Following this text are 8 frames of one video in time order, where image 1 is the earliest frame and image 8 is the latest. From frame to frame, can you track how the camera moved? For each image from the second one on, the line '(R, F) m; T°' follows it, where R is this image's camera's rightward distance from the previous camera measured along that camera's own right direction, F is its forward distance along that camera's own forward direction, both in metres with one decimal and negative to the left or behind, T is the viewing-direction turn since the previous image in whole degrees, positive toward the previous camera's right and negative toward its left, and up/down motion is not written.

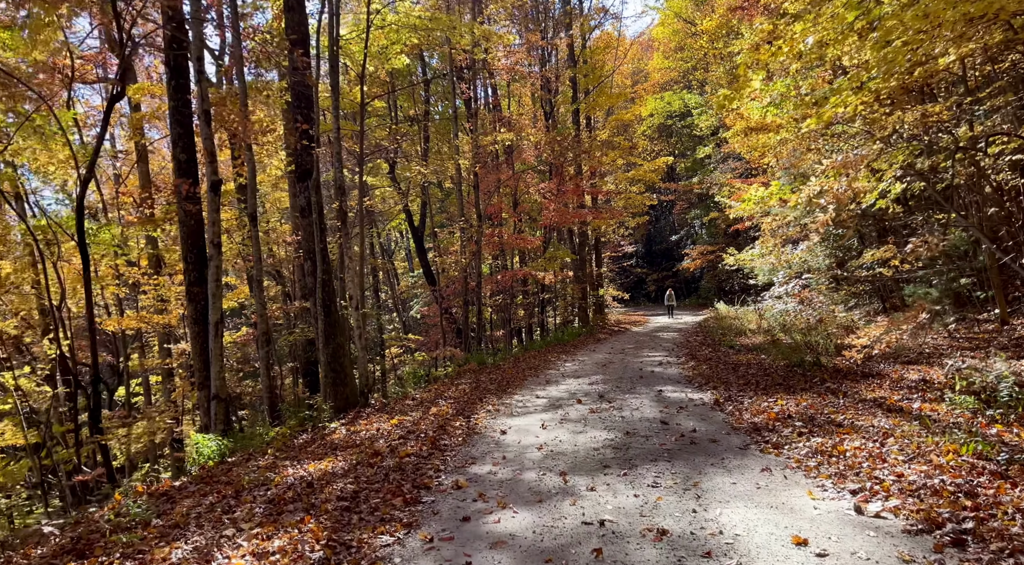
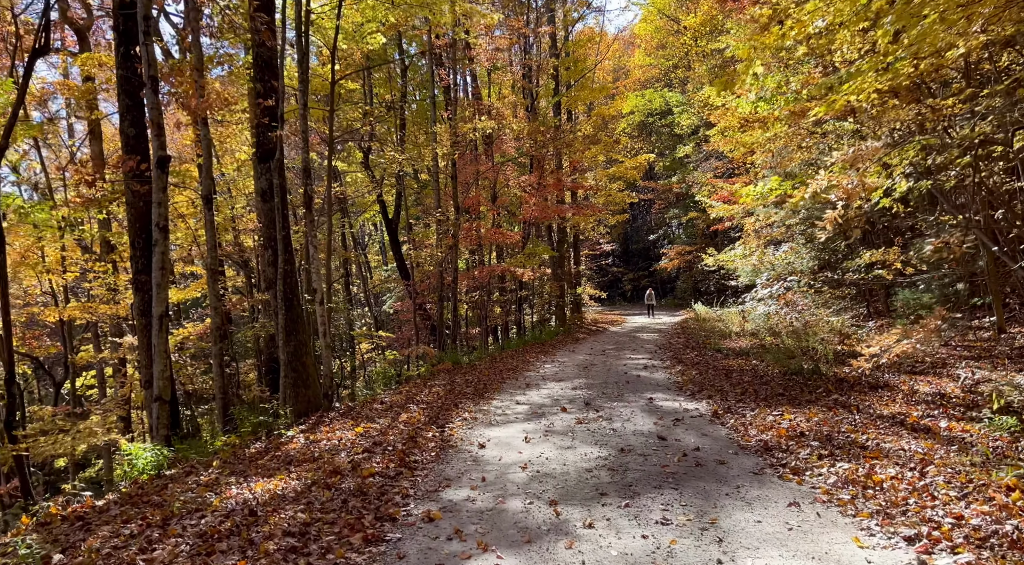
(-0.1, +0.9) m; +2°
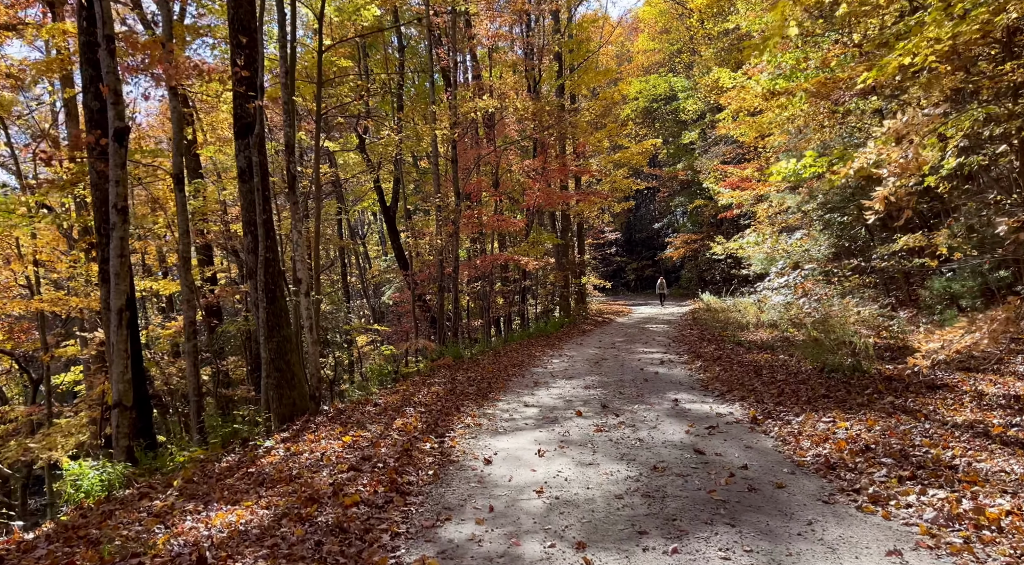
(-0.1, +1.1) m; 0°
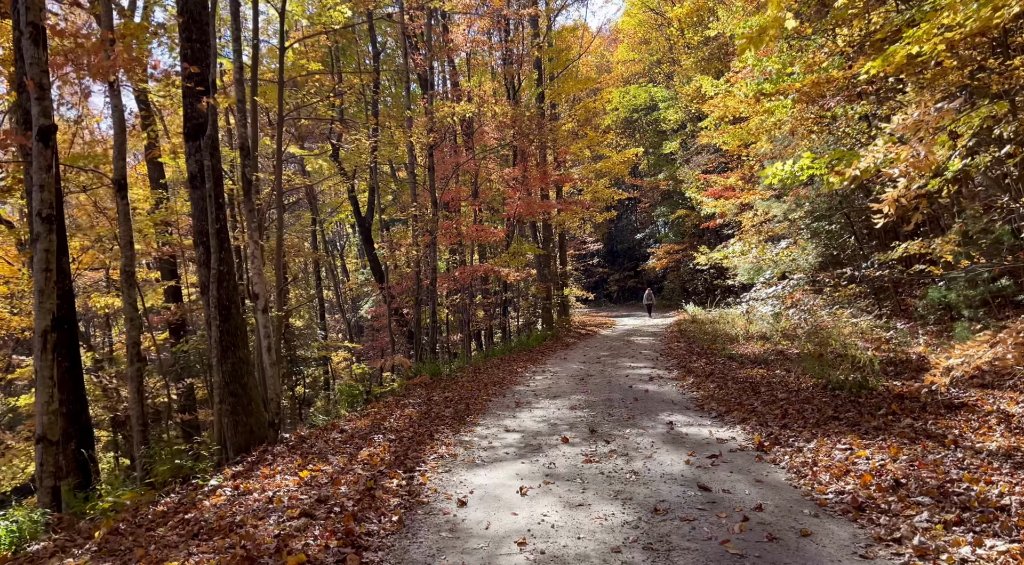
(0.0, +0.8) m; +1°
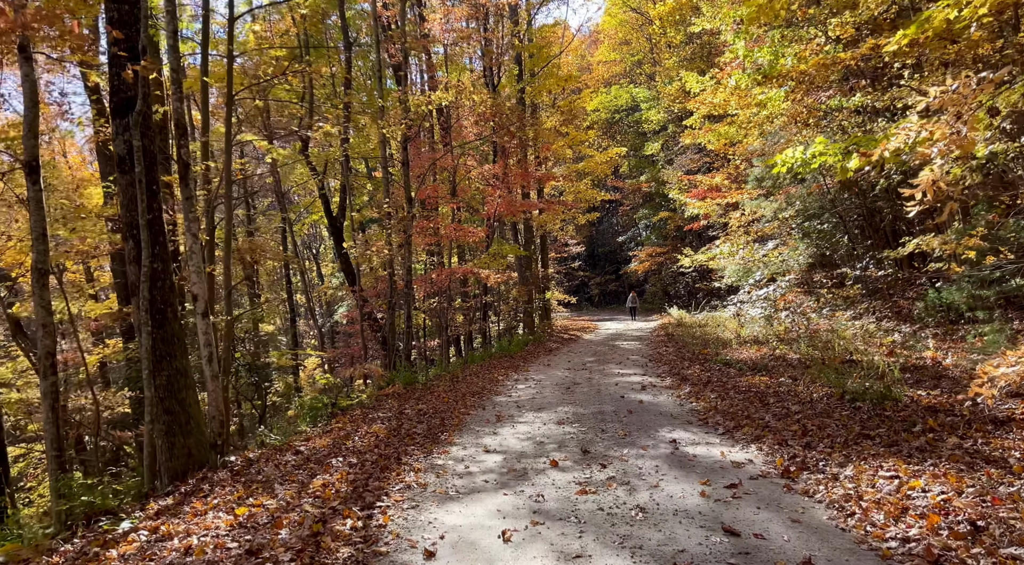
(0.0, +1.1) m; +2°
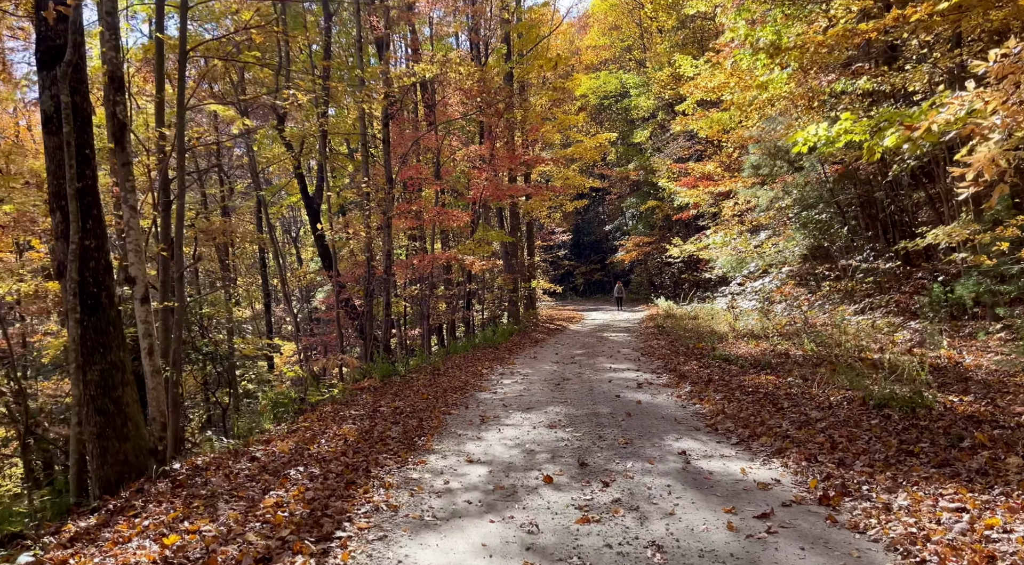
(-0.1, +1.0) m; +1°
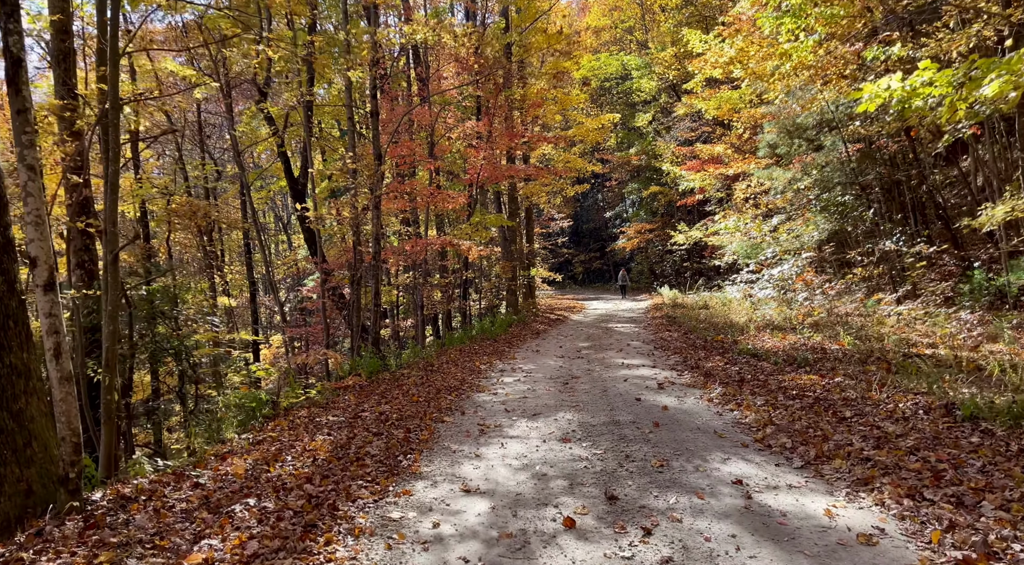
(-0.1, +1.4) m; 0°
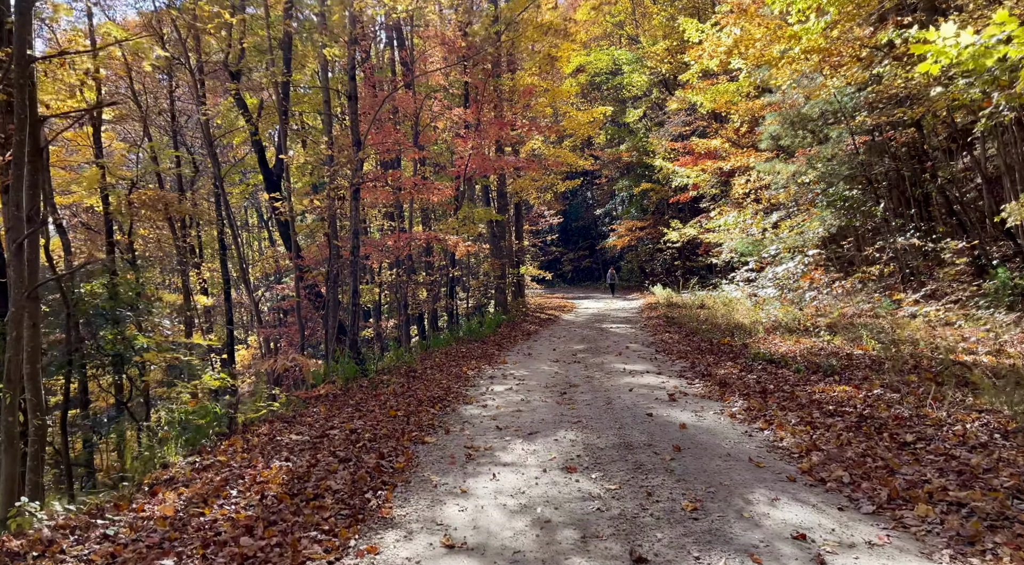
(-0.1, +1.2) m; +1°
